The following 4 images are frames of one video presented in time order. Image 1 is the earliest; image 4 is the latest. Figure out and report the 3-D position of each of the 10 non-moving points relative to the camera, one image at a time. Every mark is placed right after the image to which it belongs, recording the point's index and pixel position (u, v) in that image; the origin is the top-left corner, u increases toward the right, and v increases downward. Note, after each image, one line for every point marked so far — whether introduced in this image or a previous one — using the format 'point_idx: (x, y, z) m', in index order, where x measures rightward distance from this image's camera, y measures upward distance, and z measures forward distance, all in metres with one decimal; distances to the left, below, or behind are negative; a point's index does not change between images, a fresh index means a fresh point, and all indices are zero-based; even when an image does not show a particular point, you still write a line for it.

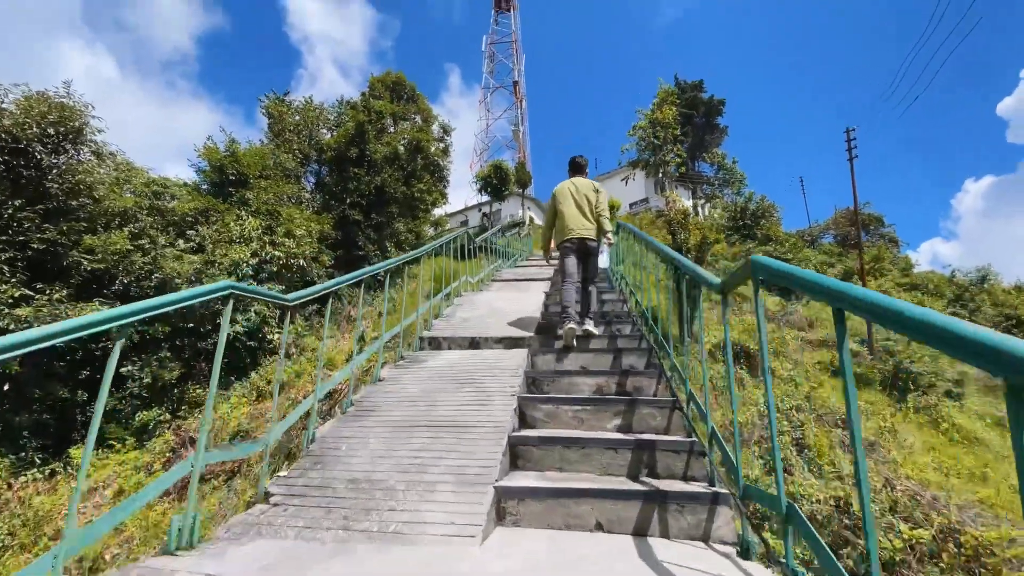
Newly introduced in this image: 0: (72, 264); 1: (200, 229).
0: (-5.7, +0.3, +6.0) m
1: (-5.3, +1.0, +7.7) m
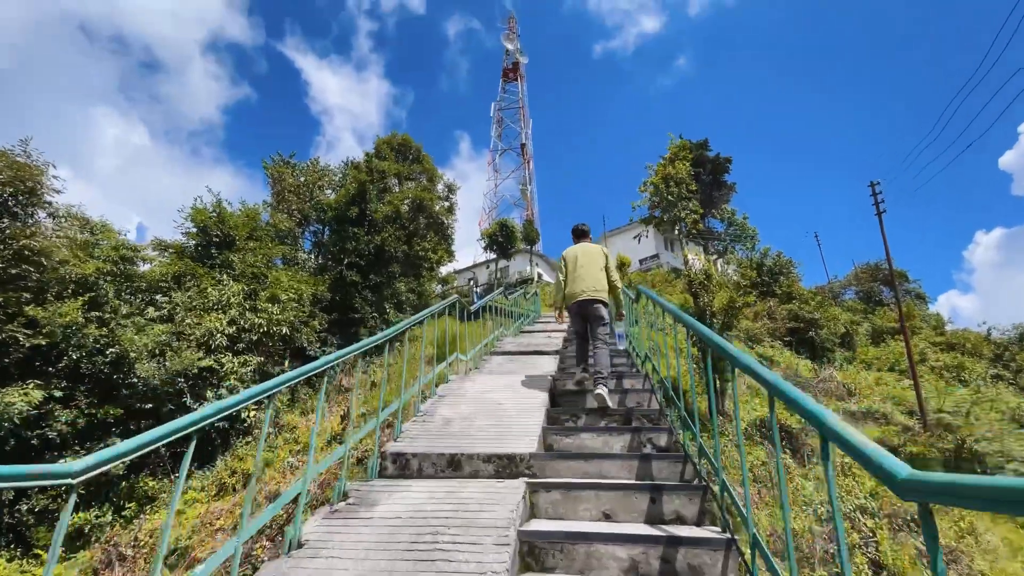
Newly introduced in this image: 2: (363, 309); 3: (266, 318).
0: (-5.7, -0.6, +5.2) m
1: (-5.2, -0.1, +7.1) m
2: (-3.6, -0.5, +11.3) m
3: (-4.1, -0.5, +7.6) m
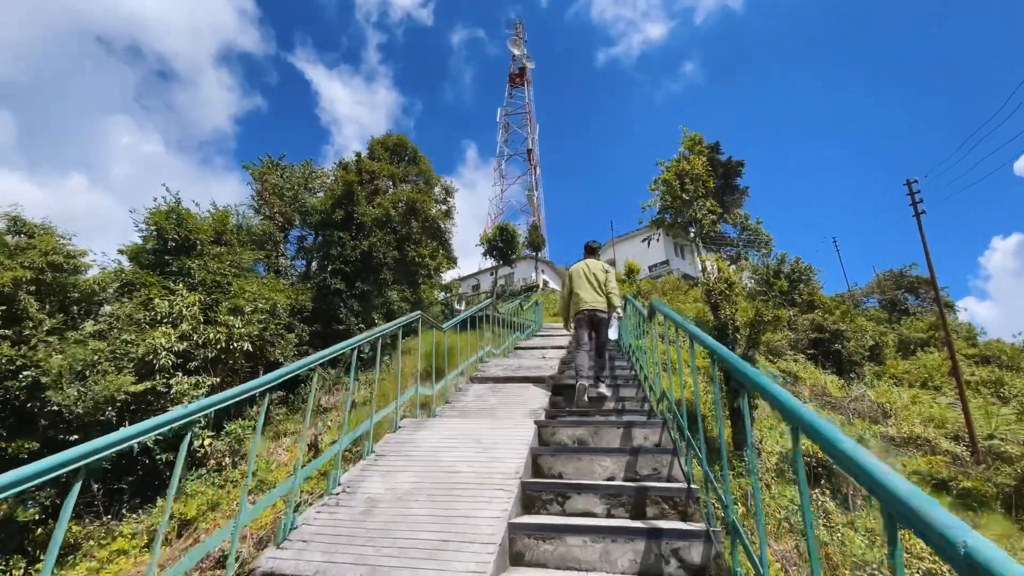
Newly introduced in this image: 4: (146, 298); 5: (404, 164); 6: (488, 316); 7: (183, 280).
0: (-5.9, -0.7, +4.4) m
1: (-5.3, -0.2, +6.2) m
2: (-3.7, -0.7, +10.3) m
3: (-4.2, -0.7, +6.7) m
4: (-5.1, -0.1, +6.4) m
5: (-3.5, +4.0, +14.9) m
6: (-0.5, -0.6, +9.7) m
7: (-5.0, +0.1, +7.1) m
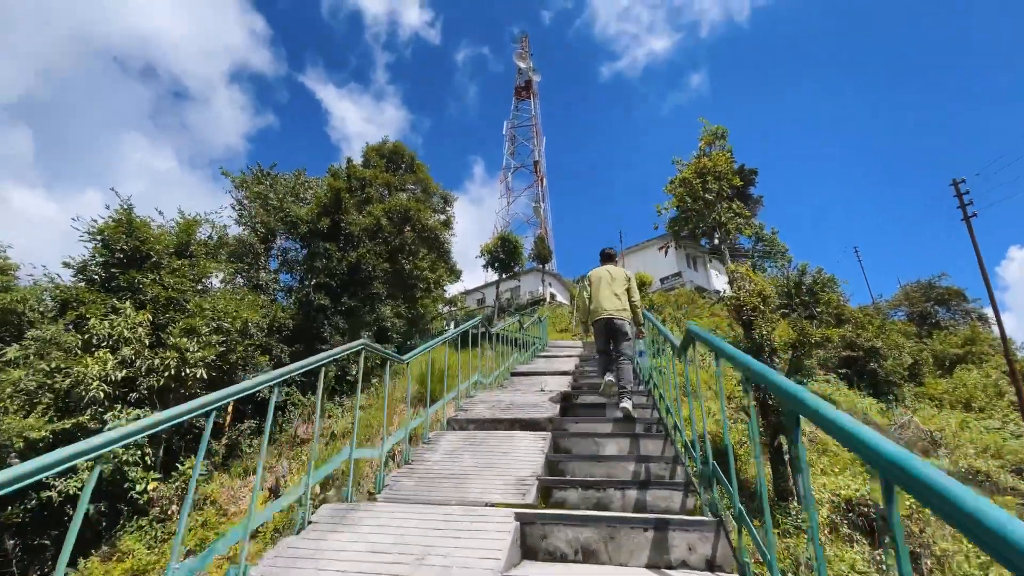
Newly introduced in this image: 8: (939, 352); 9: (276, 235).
0: (-6.0, -0.9, +3.5) m
1: (-5.4, -0.5, +5.3) m
2: (-3.7, -1.0, +9.4) m
3: (-4.2, -0.9, +5.8) m
4: (-5.2, -0.4, +5.6) m
5: (-3.4, +3.6, +14.1) m
6: (-0.5, -0.9, +8.7) m
7: (-5.1, -0.1, +6.2) m
8: (+15.5, -2.3, +16.7) m
9: (-5.7, +1.3, +11.2) m
